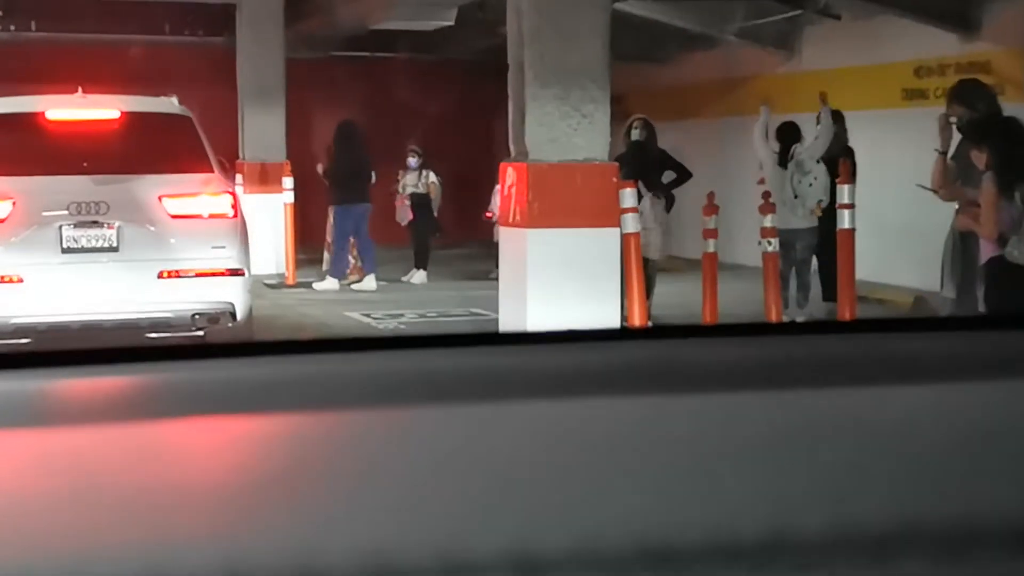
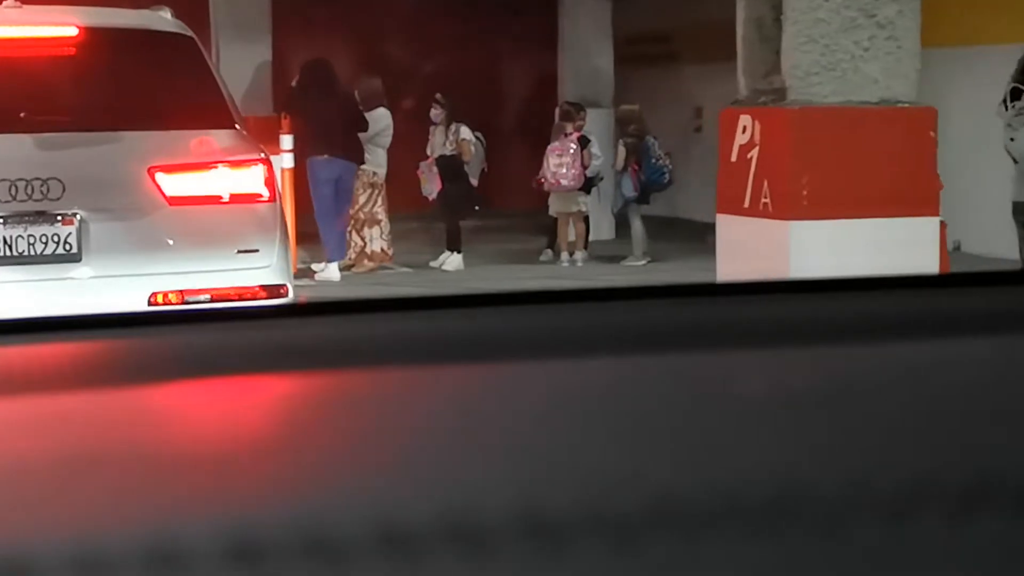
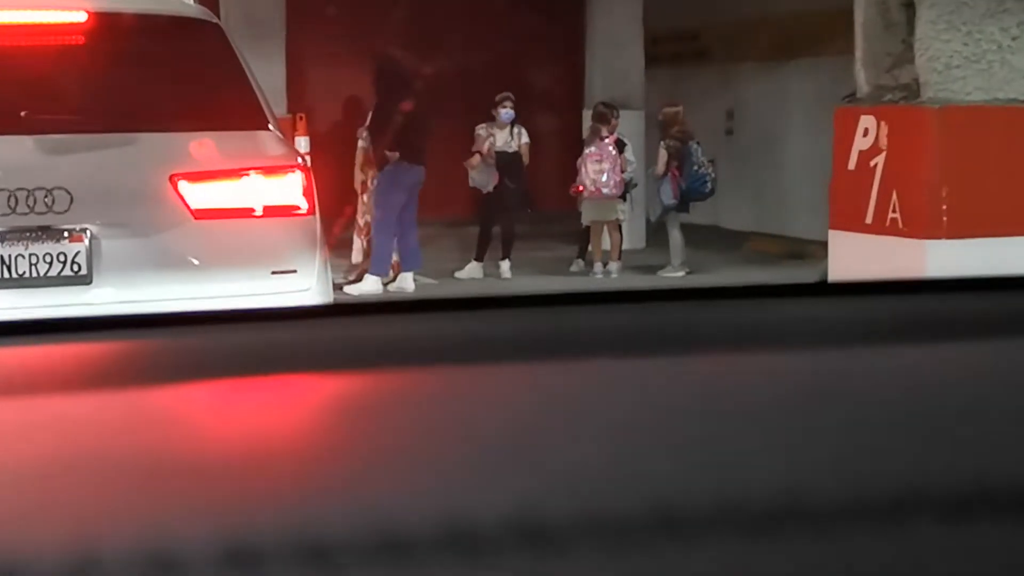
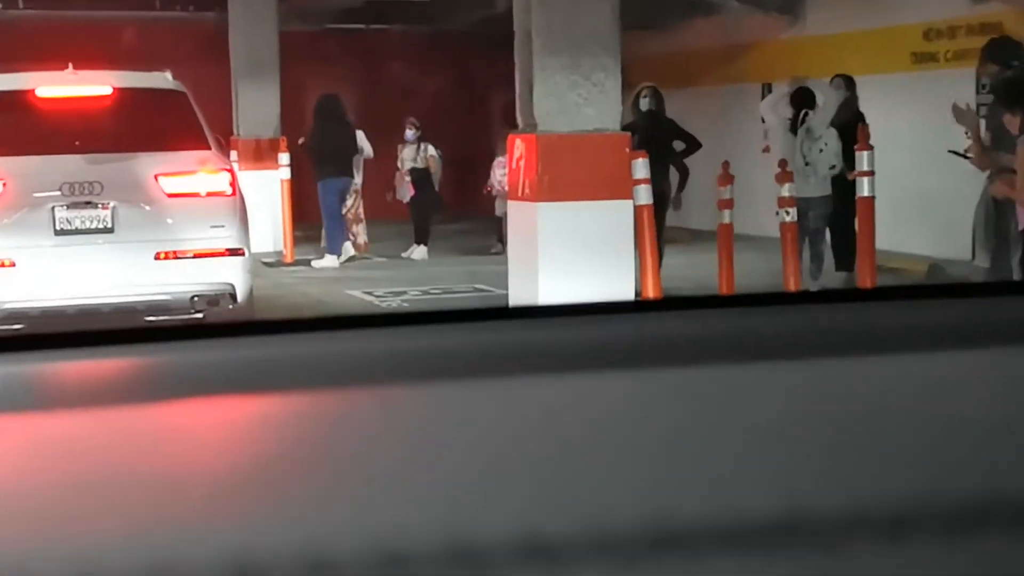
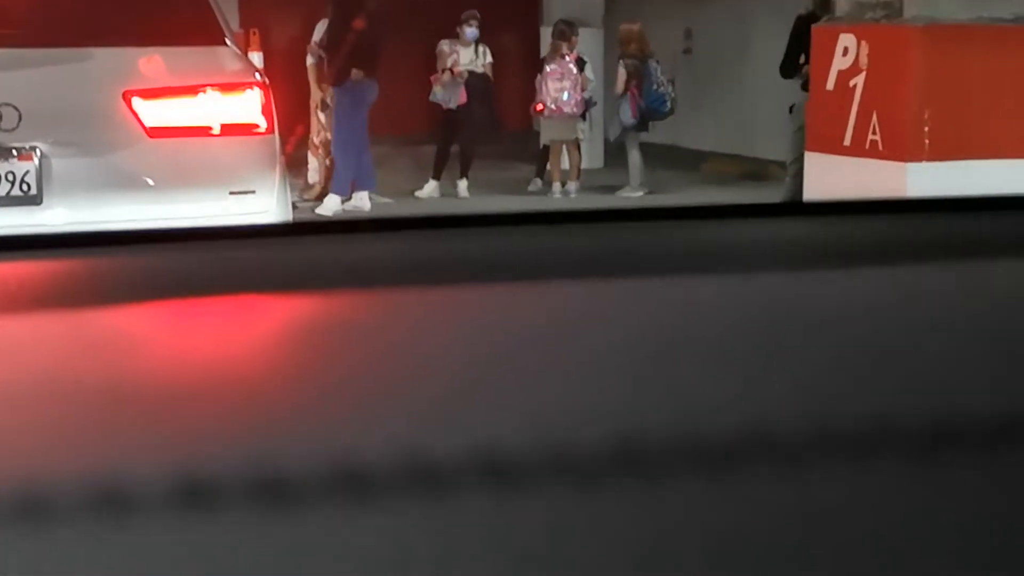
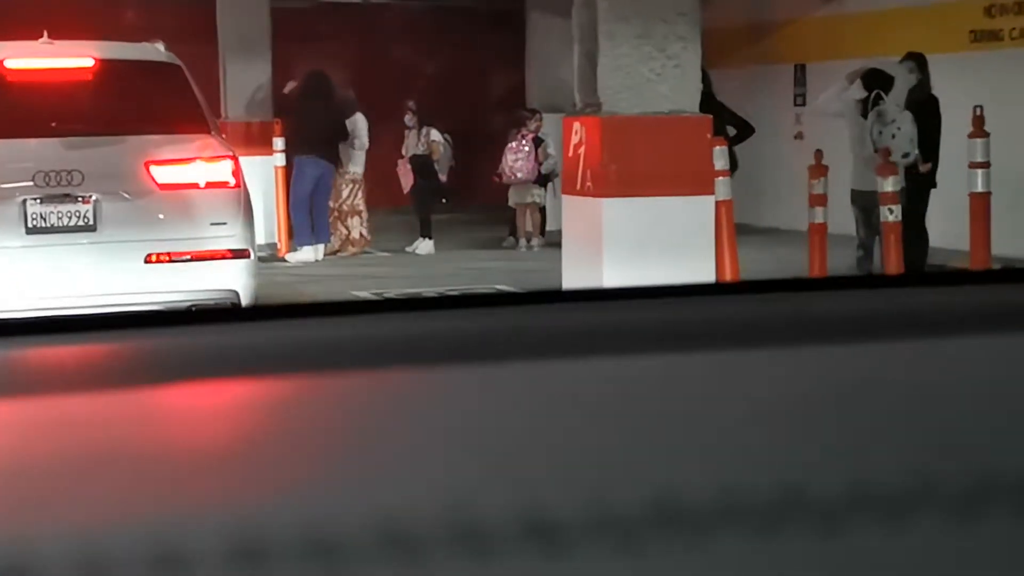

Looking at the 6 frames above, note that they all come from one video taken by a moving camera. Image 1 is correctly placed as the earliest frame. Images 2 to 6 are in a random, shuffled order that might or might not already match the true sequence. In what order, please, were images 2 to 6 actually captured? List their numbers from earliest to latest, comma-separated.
4, 6, 2, 3, 5
